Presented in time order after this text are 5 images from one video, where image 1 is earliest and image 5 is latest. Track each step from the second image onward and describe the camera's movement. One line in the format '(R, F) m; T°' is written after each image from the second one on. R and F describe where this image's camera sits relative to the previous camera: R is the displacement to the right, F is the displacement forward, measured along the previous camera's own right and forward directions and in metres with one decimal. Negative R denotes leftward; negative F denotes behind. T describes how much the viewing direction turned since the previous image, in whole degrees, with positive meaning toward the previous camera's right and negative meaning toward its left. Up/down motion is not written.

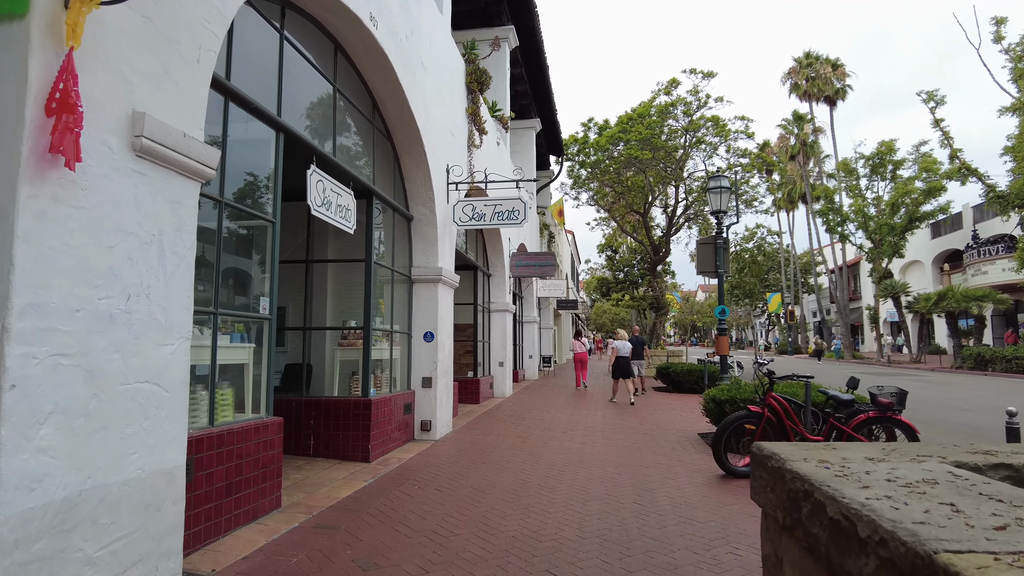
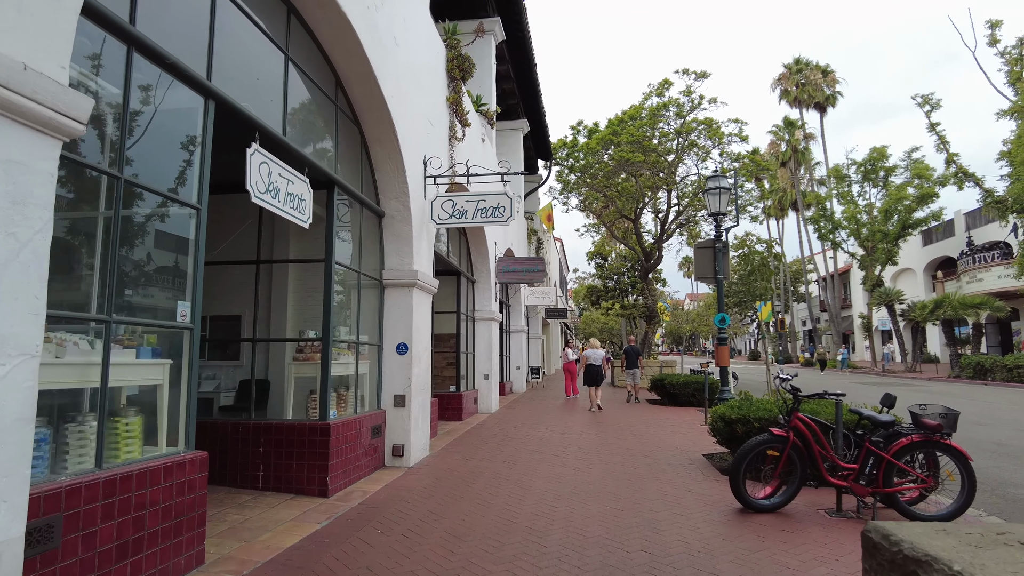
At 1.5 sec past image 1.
(0.0, +1.0) m; +1°
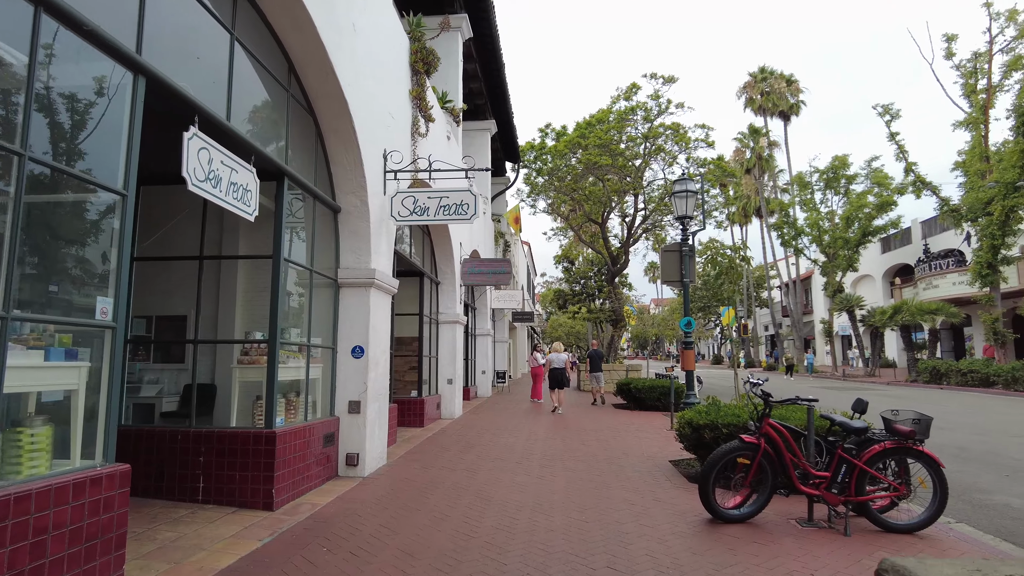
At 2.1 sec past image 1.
(+0.1, +0.3) m; +3°
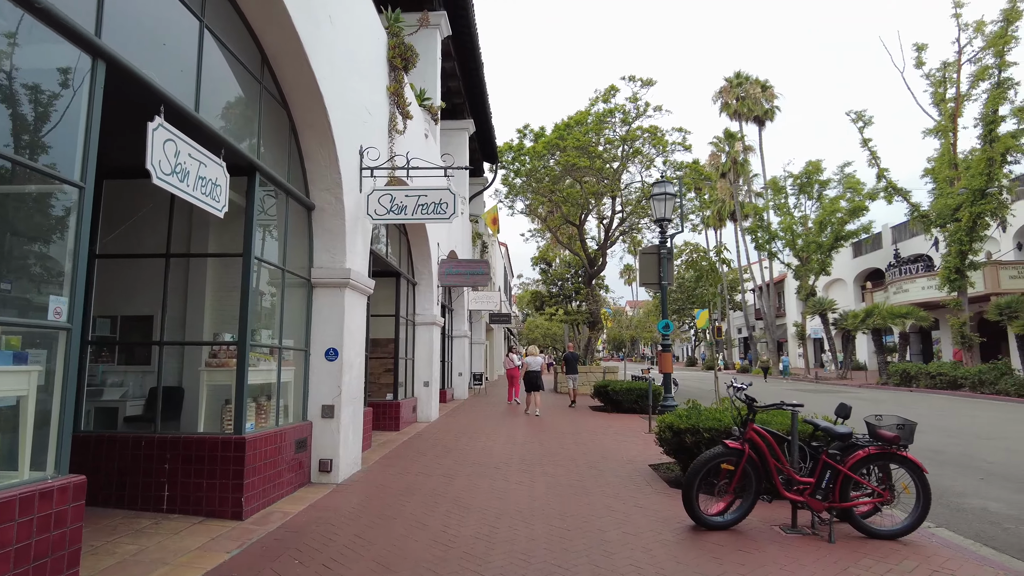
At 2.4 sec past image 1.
(0.0, +0.2) m; +2°
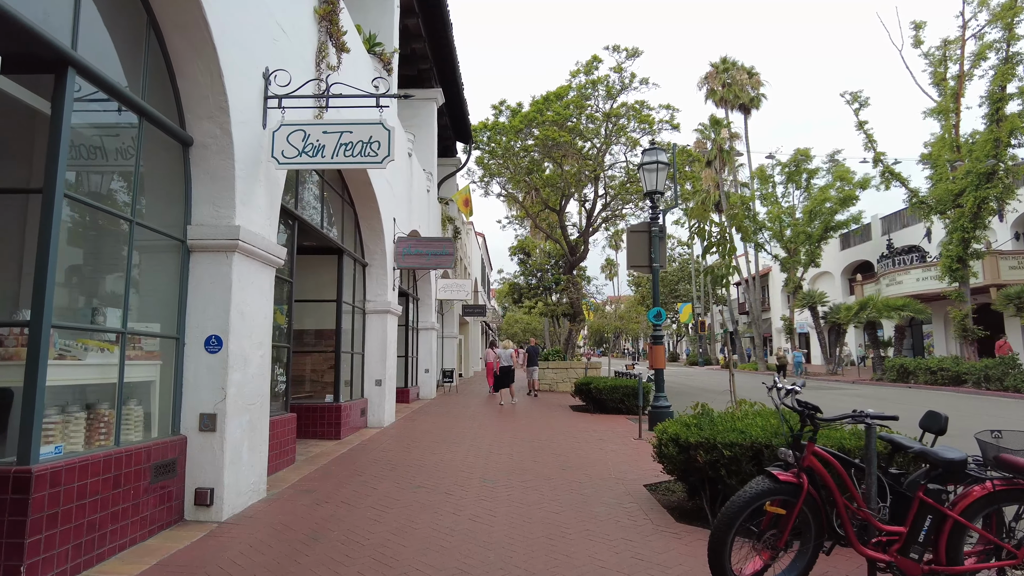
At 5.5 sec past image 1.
(+0.2, +1.9) m; +2°
